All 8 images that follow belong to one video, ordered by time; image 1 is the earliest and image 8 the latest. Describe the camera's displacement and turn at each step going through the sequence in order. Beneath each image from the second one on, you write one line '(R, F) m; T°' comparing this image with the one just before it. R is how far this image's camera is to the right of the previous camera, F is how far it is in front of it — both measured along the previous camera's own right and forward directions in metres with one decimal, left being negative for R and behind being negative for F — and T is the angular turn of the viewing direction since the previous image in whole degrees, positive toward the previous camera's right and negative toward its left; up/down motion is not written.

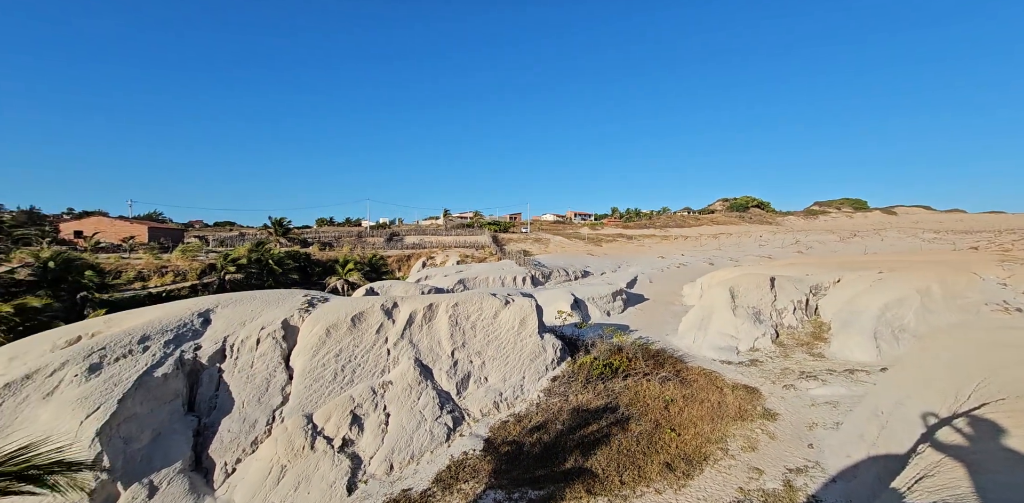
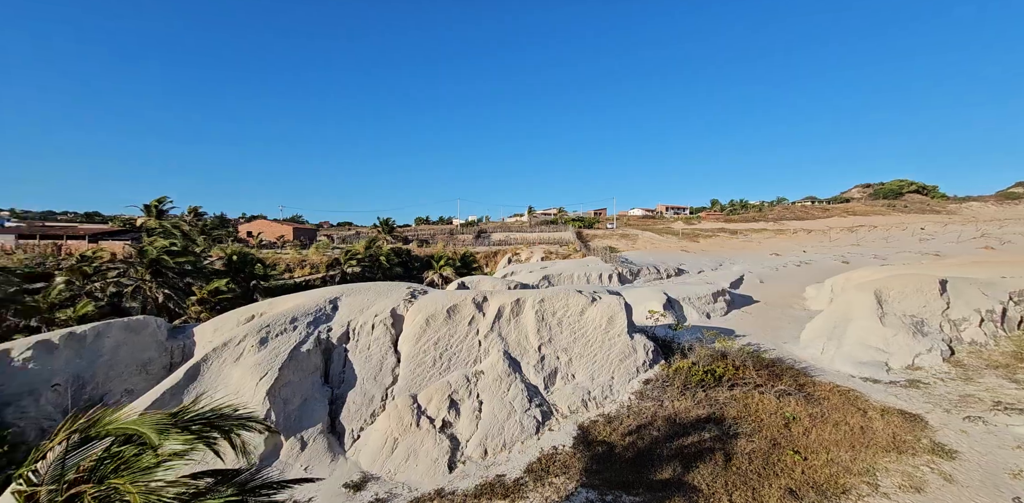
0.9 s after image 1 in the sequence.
(+0.8, -0.1) m; -16°
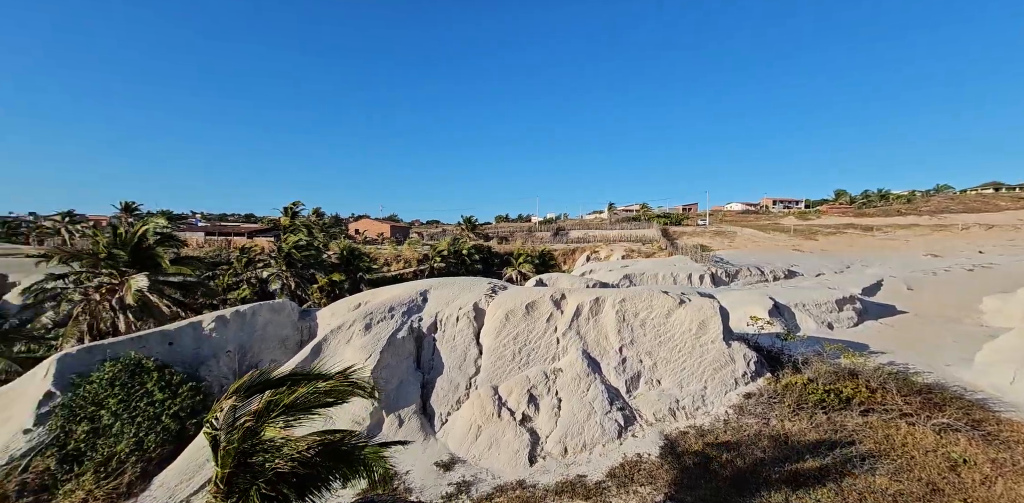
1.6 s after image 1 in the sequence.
(+0.8, +0.2) m; -15°
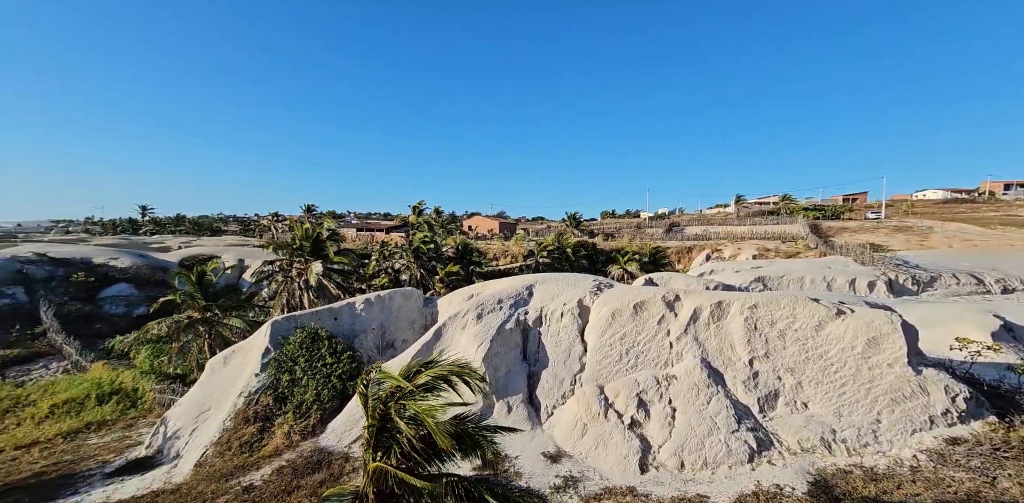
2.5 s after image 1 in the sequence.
(+0.5, +0.6) m; -17°
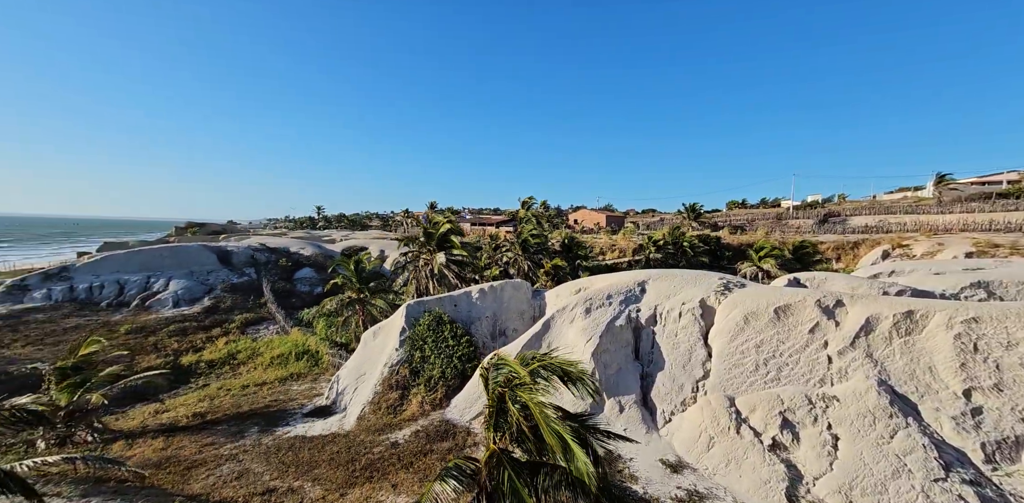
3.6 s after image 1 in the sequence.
(+0.2, +1.0) m; -16°
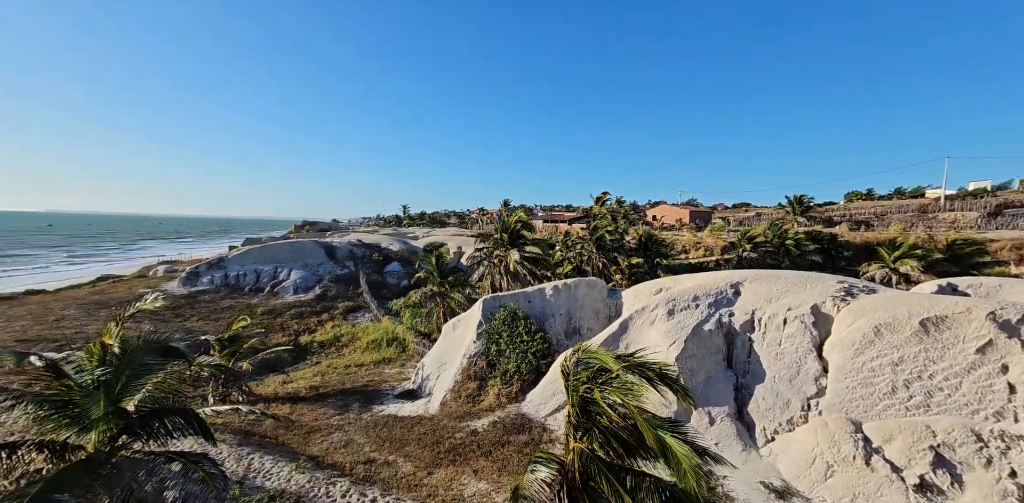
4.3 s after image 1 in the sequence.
(-0.3, +0.5) m; -10°
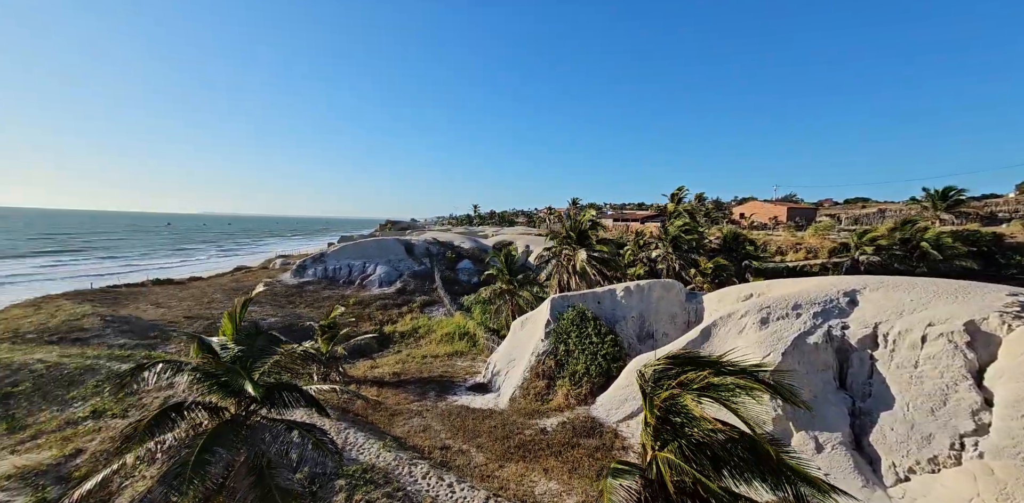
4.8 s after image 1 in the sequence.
(-0.5, +0.7) m; -10°
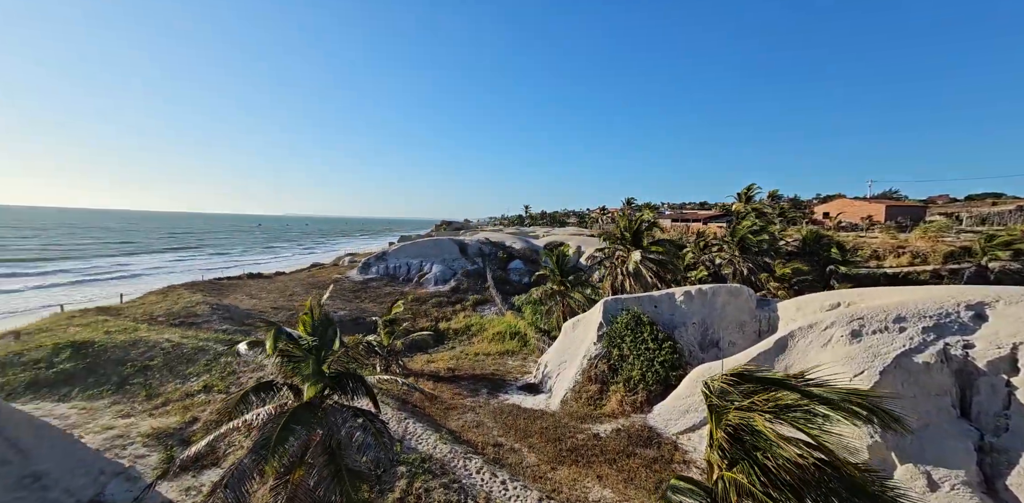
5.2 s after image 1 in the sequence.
(-0.5, +0.7) m; -7°
